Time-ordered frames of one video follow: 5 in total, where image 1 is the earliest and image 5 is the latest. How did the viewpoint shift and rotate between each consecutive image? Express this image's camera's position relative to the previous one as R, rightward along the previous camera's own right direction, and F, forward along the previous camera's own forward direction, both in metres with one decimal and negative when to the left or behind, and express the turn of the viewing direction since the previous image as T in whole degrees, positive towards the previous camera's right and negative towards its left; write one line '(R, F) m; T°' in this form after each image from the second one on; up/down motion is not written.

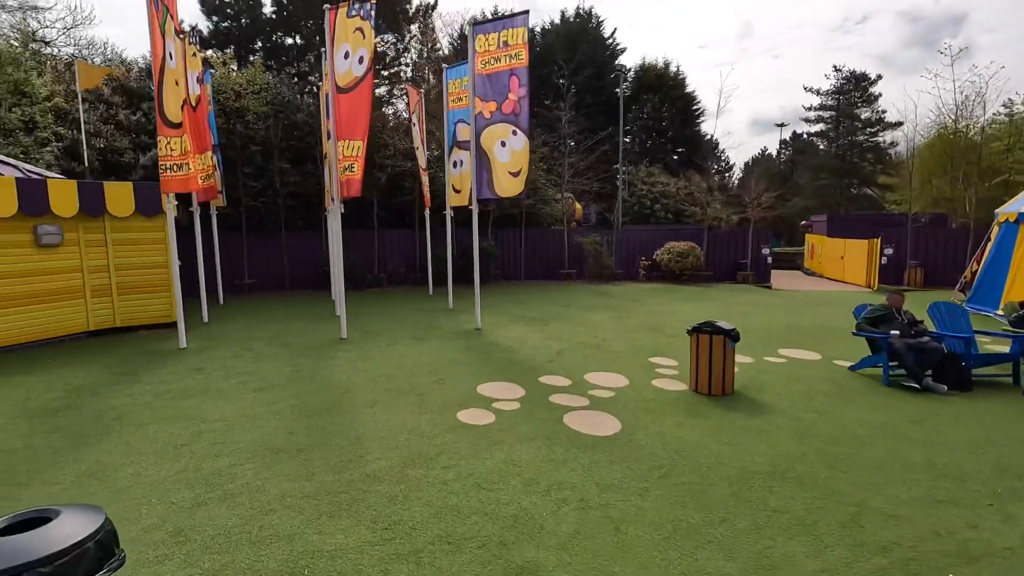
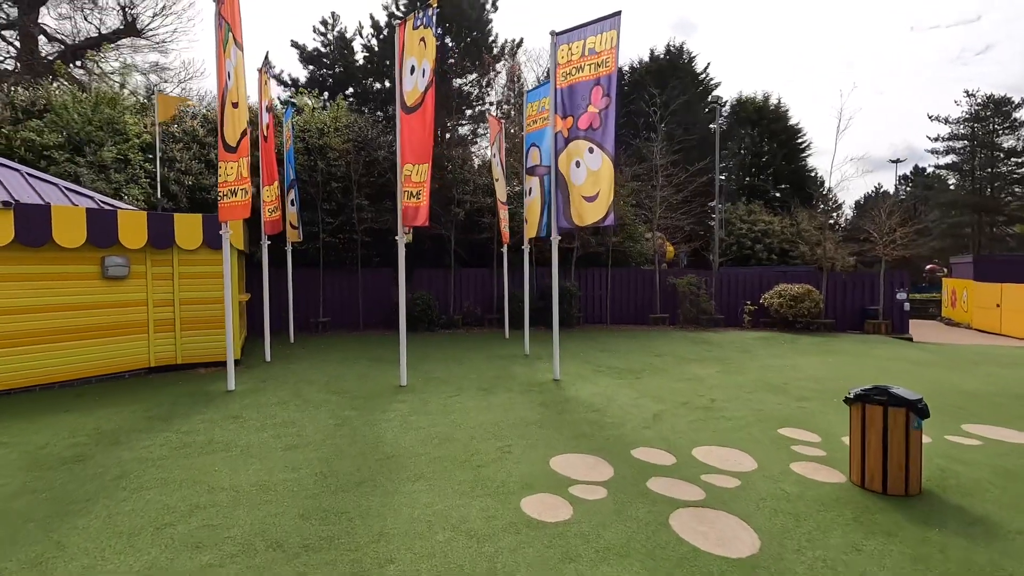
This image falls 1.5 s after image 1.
(0.0, +1.4) m; -9°
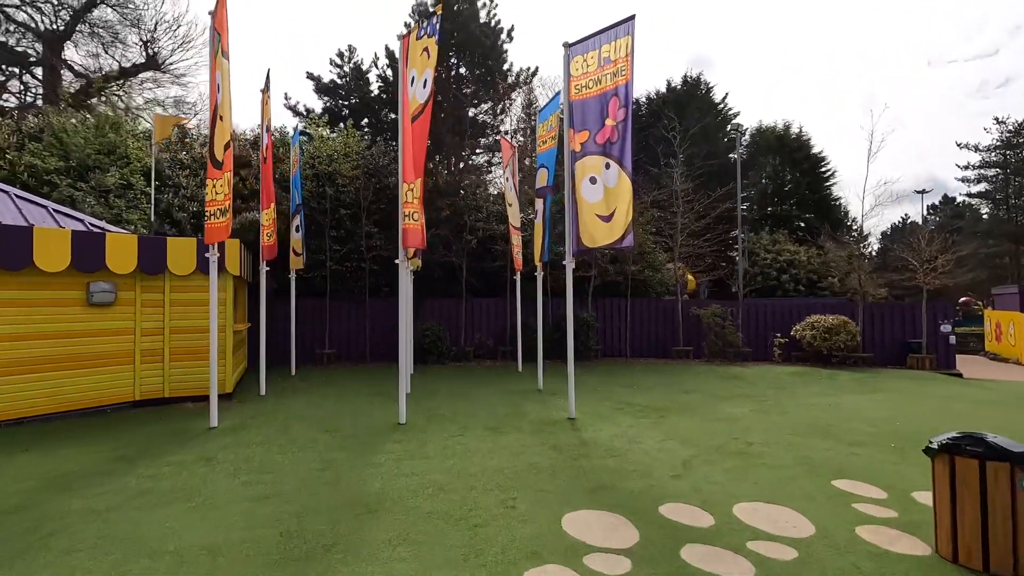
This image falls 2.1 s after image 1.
(+0.1, +0.7) m; -2°
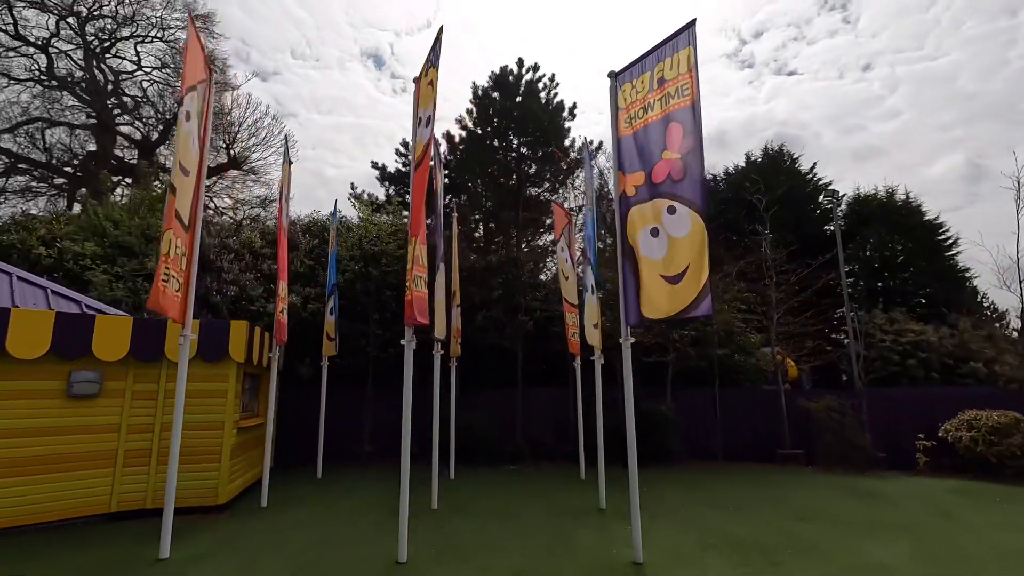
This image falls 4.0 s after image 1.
(+0.5, +1.9) m; -9°
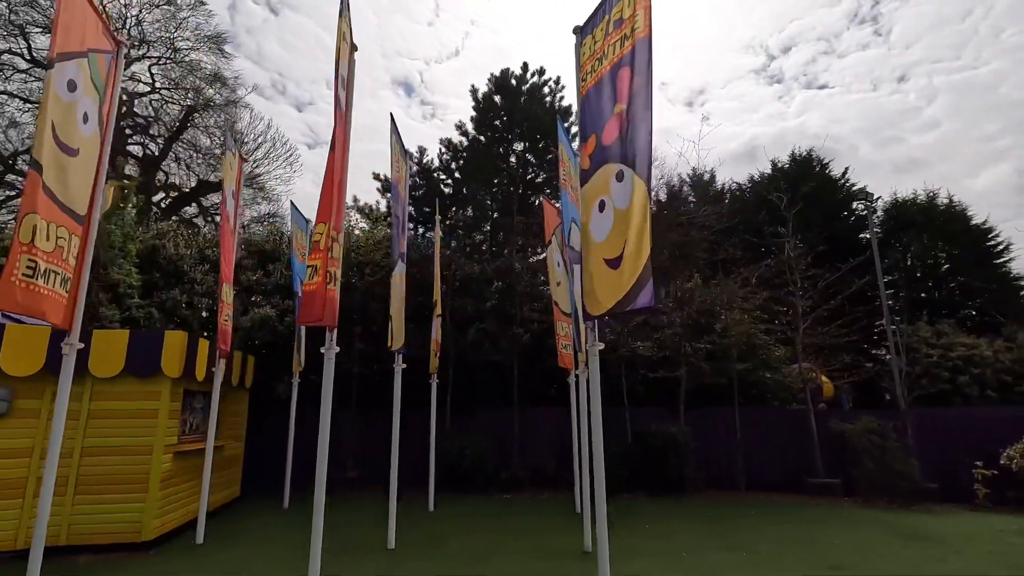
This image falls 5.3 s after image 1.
(+0.8, +1.1) m; -3°
